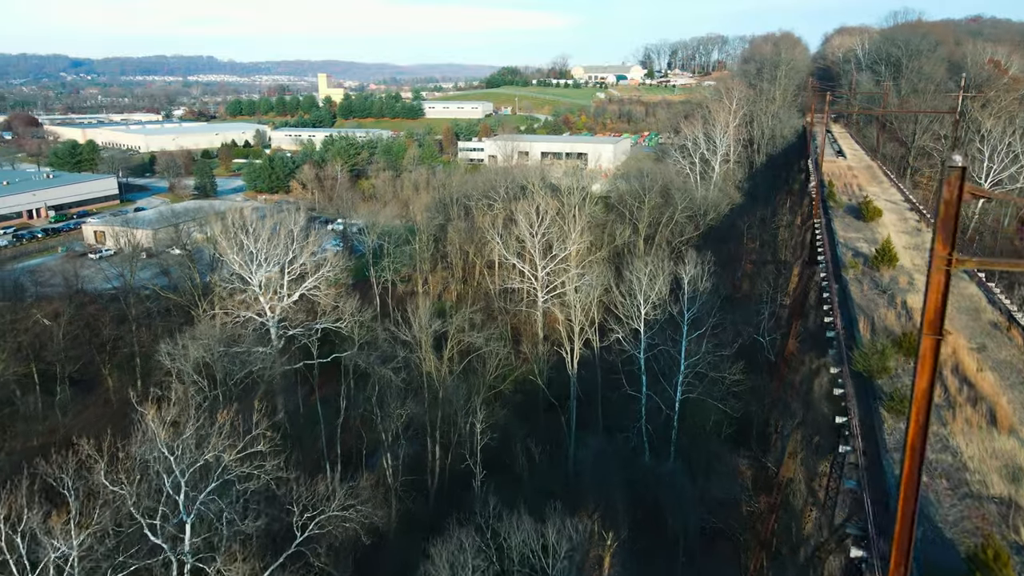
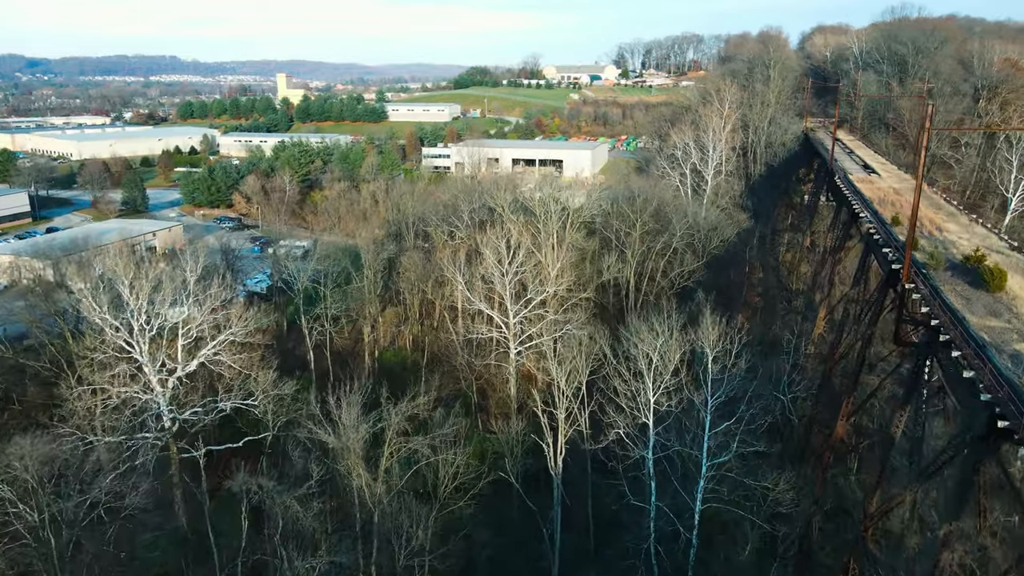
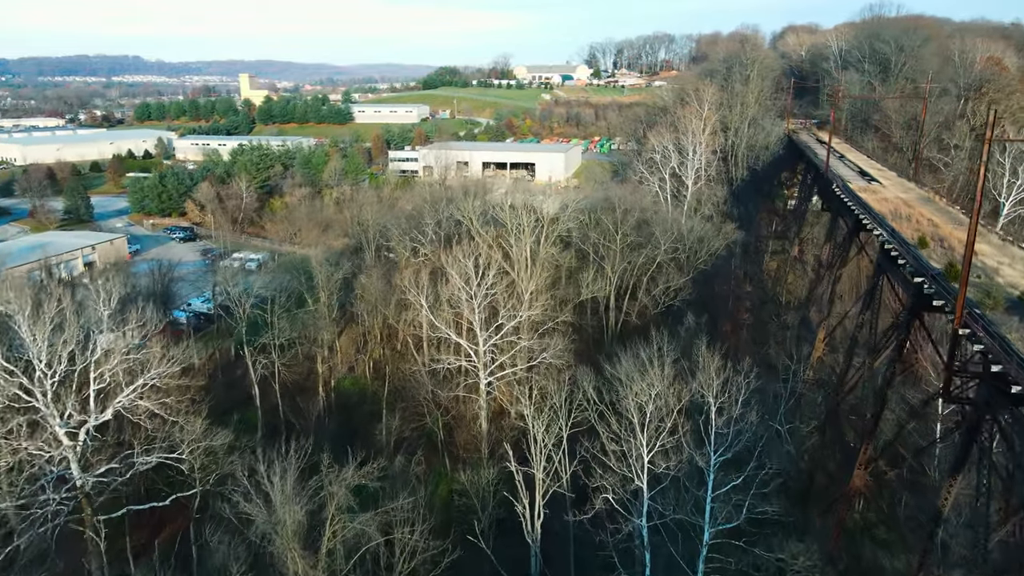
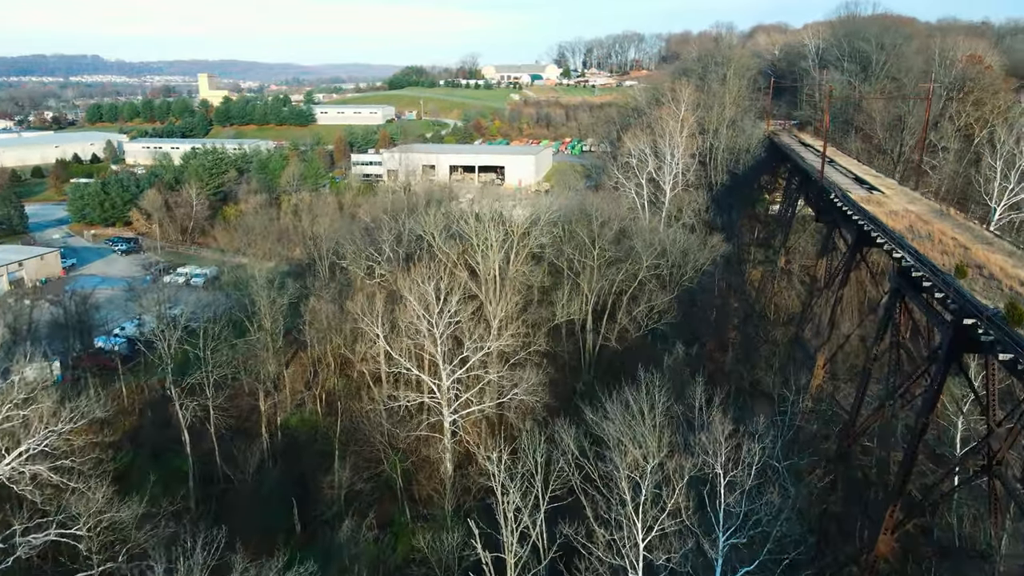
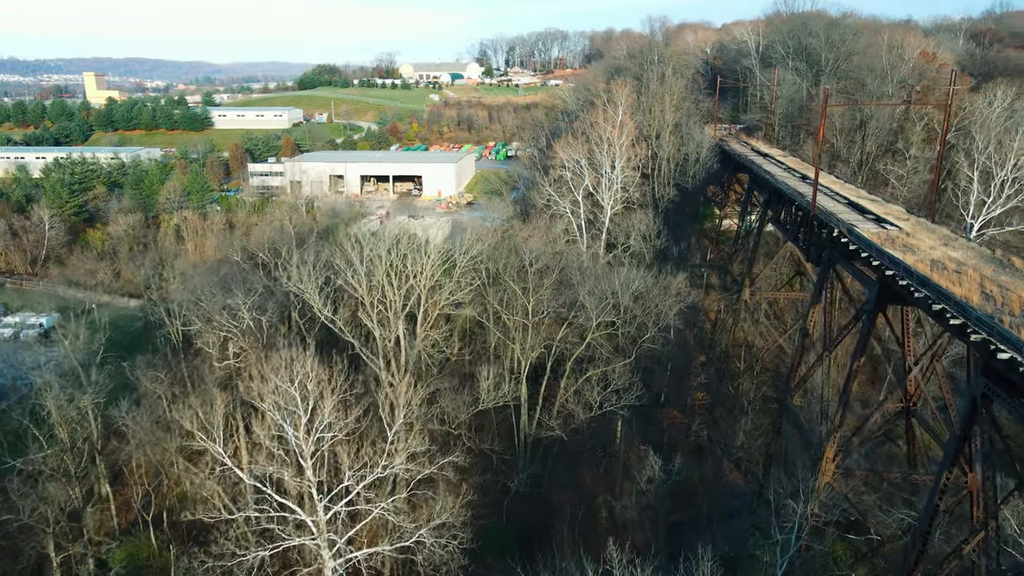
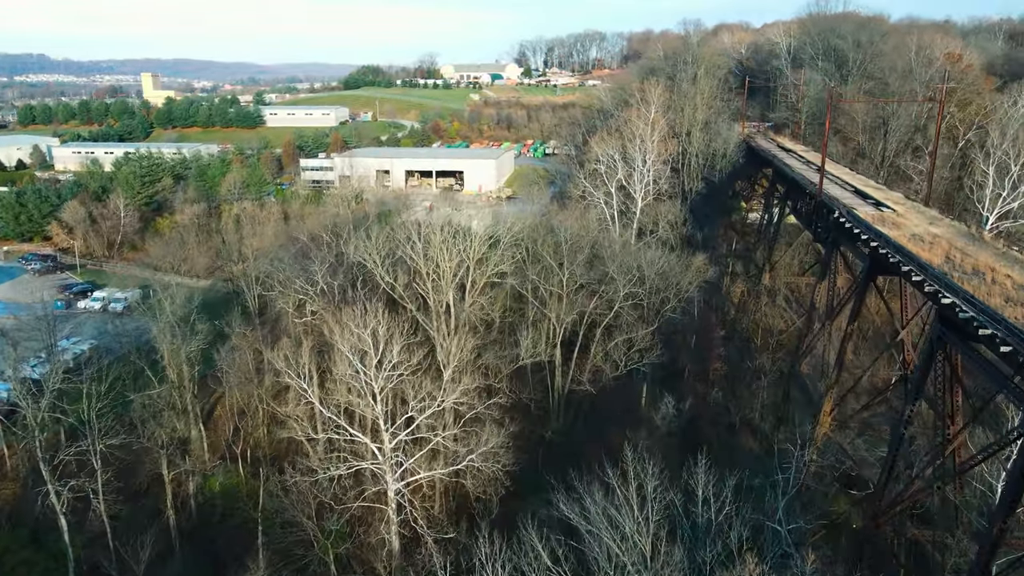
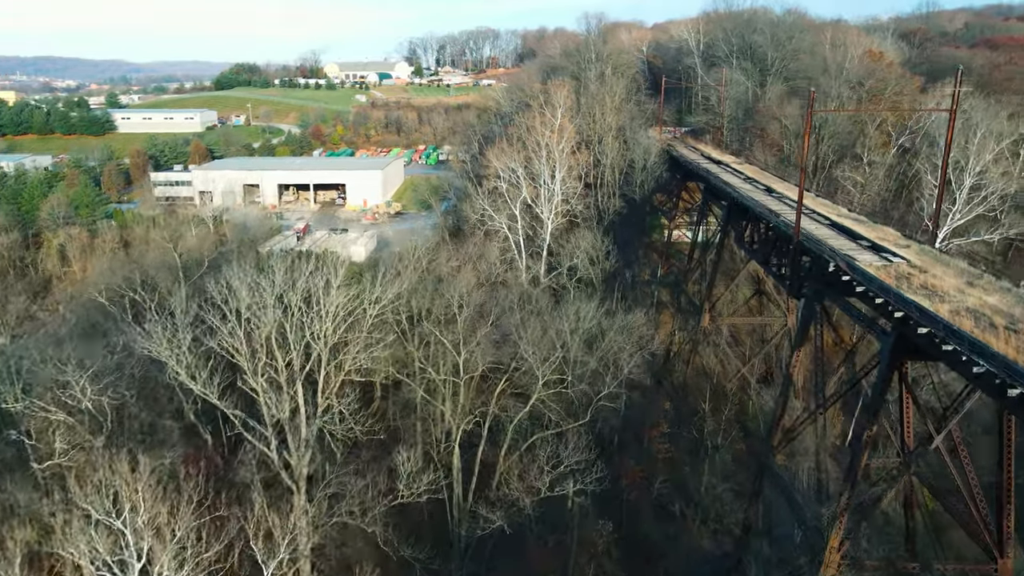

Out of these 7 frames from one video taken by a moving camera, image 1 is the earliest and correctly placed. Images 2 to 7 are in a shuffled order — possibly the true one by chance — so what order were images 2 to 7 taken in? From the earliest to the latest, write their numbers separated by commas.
2, 3, 4, 6, 5, 7
